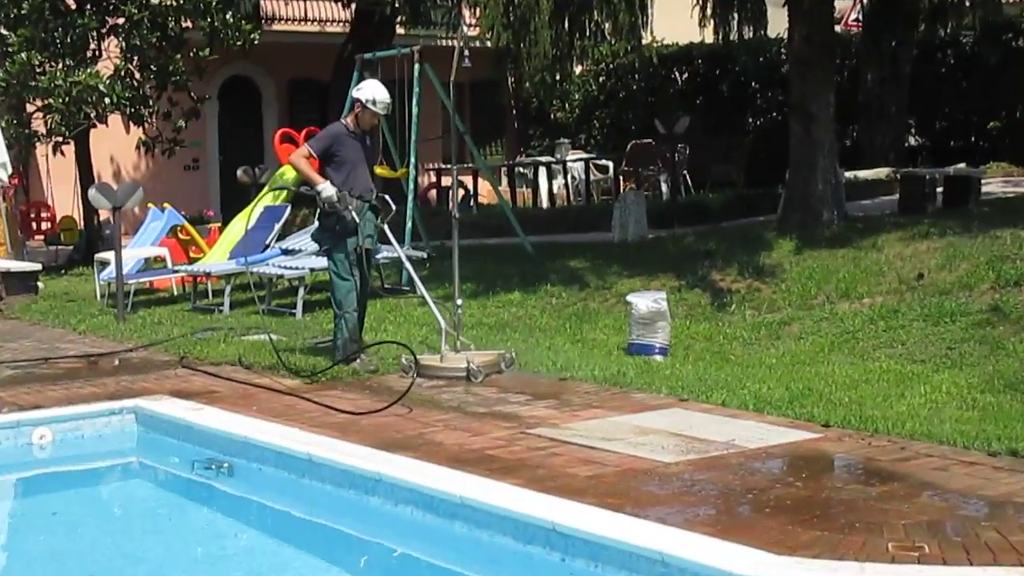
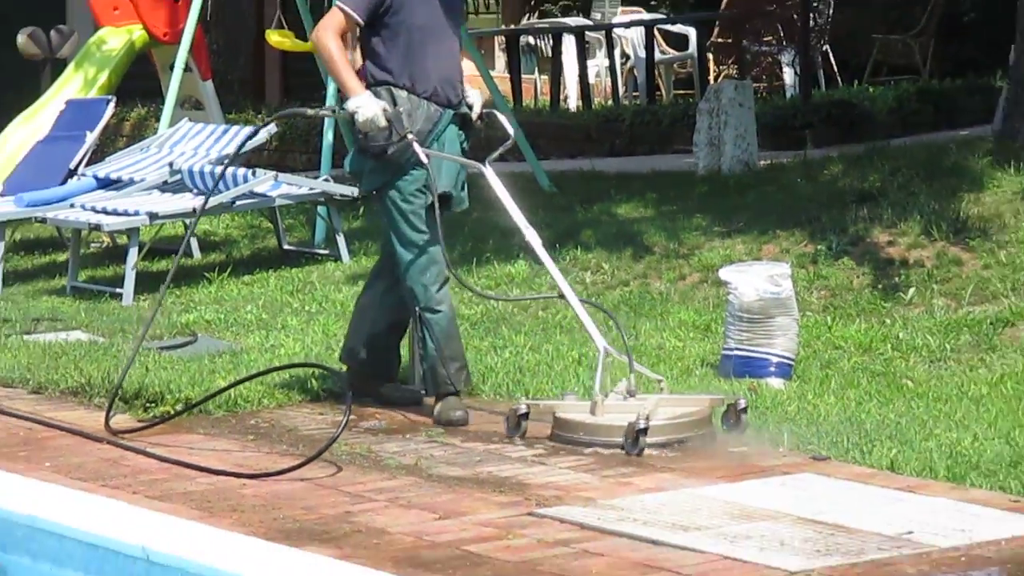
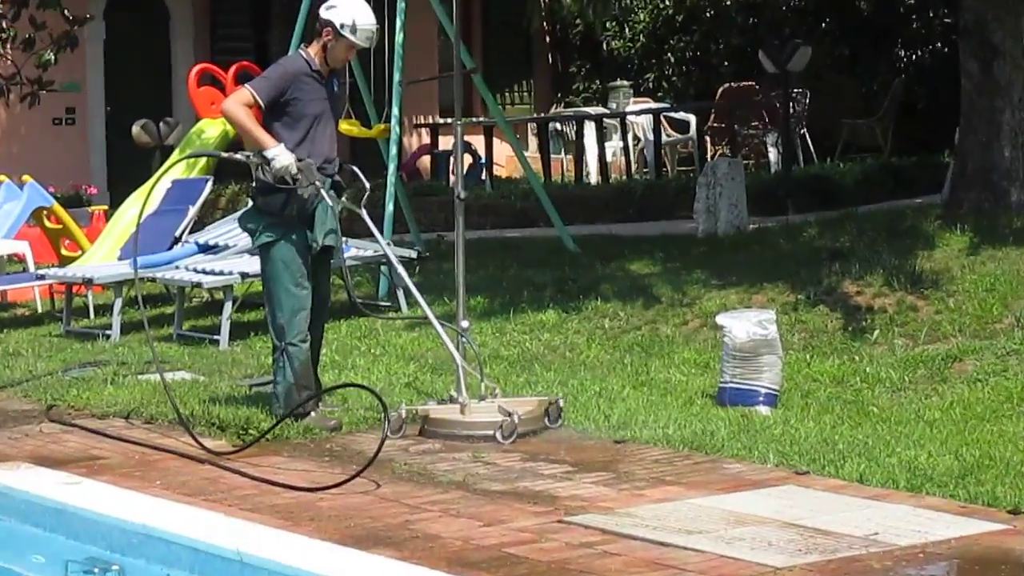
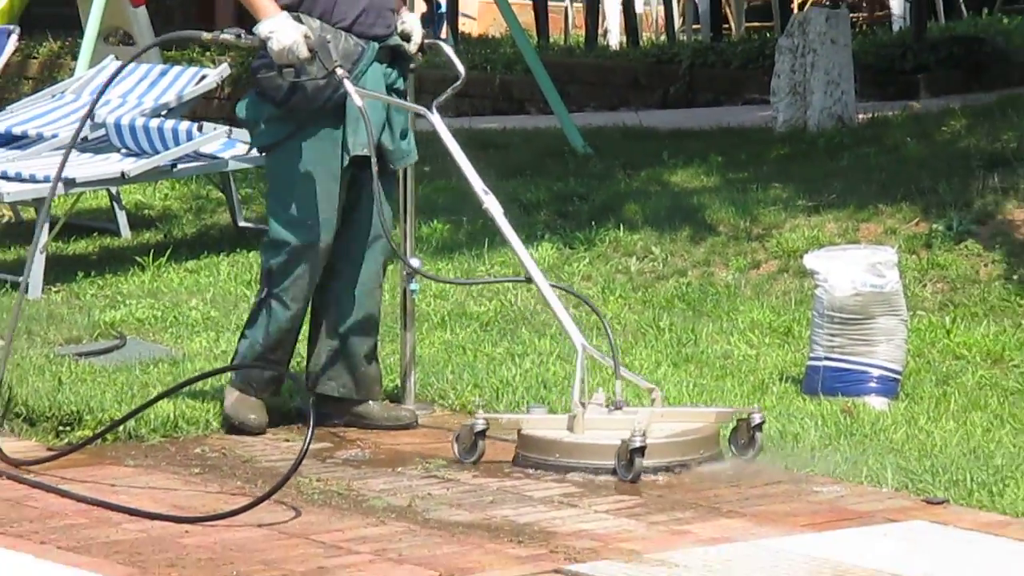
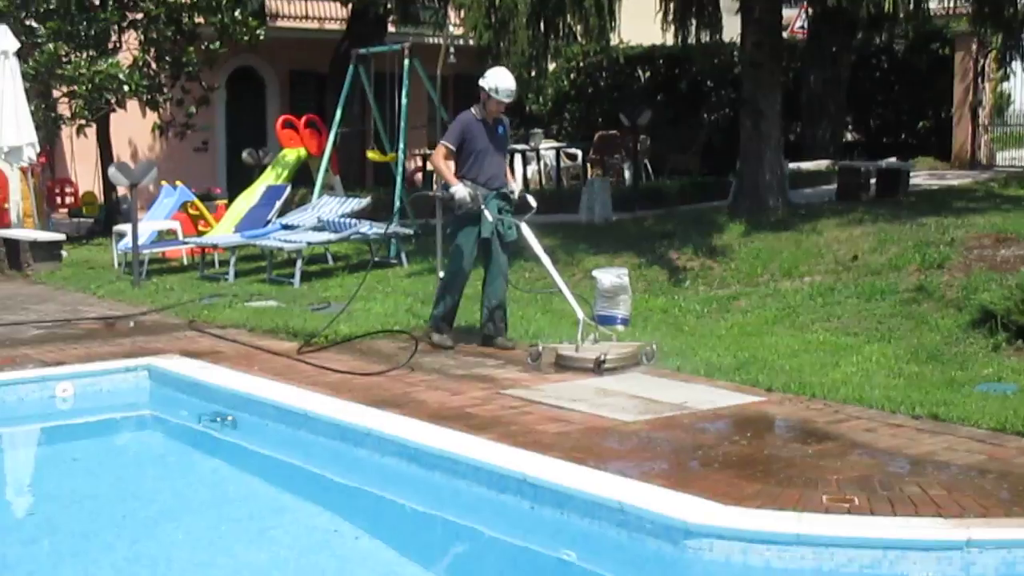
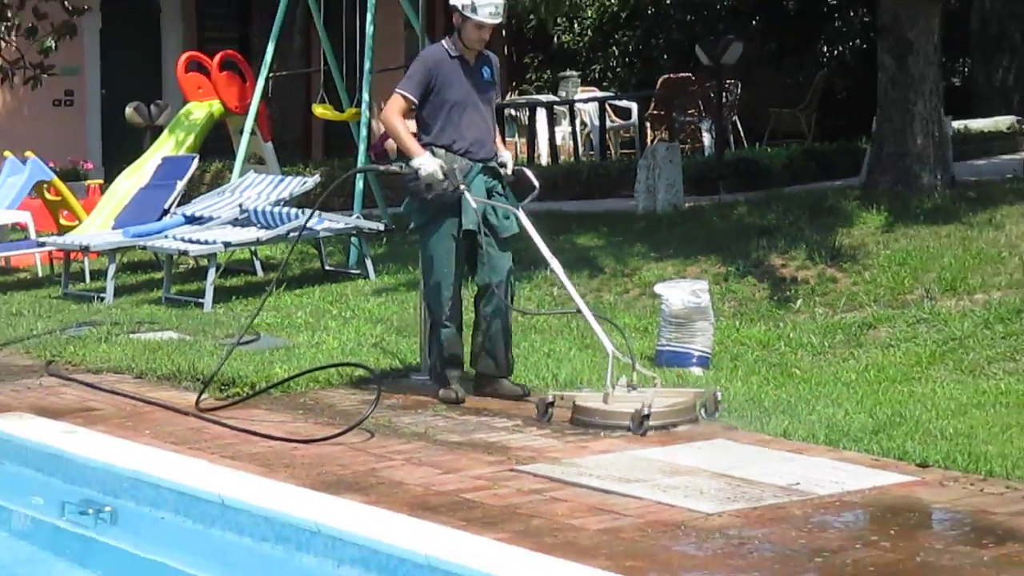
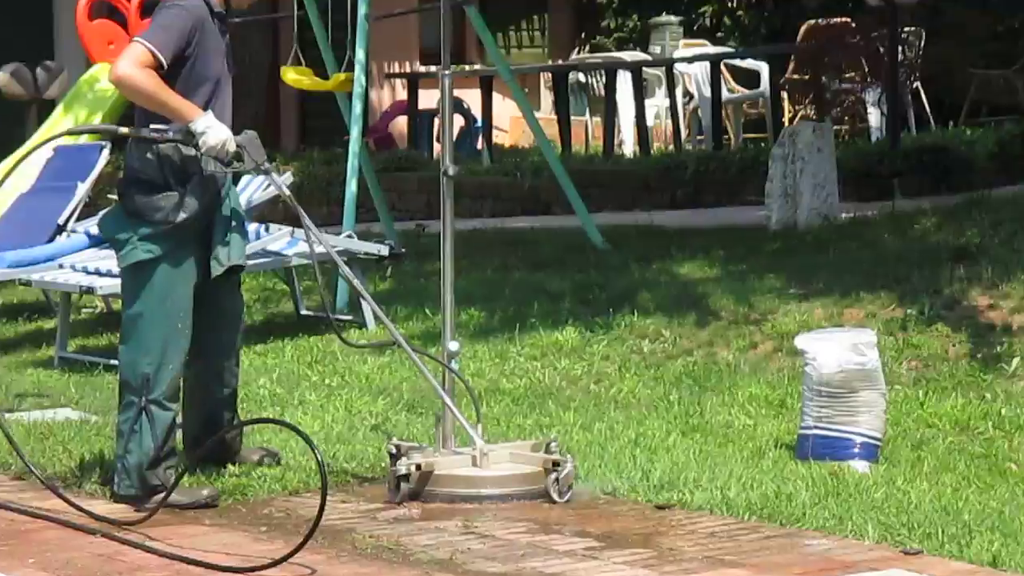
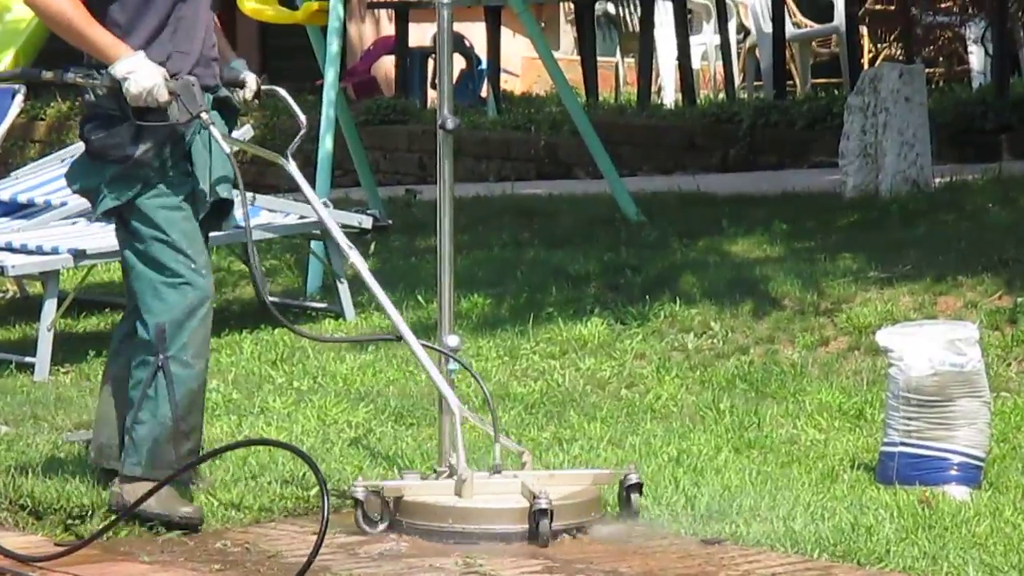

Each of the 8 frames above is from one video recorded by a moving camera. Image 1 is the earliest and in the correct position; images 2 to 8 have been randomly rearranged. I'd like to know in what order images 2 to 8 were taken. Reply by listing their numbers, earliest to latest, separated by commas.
3, 7, 8, 4, 2, 6, 5
